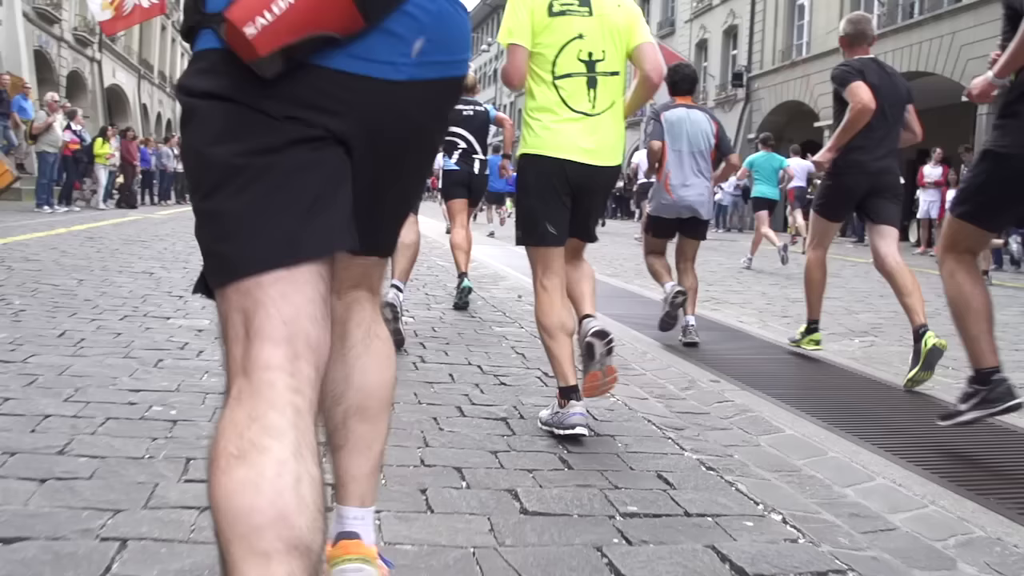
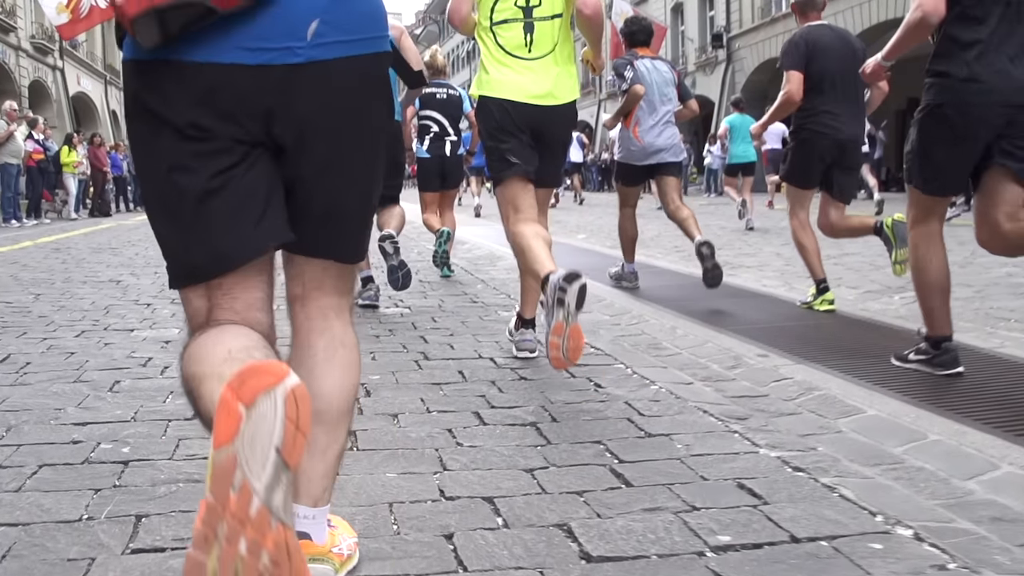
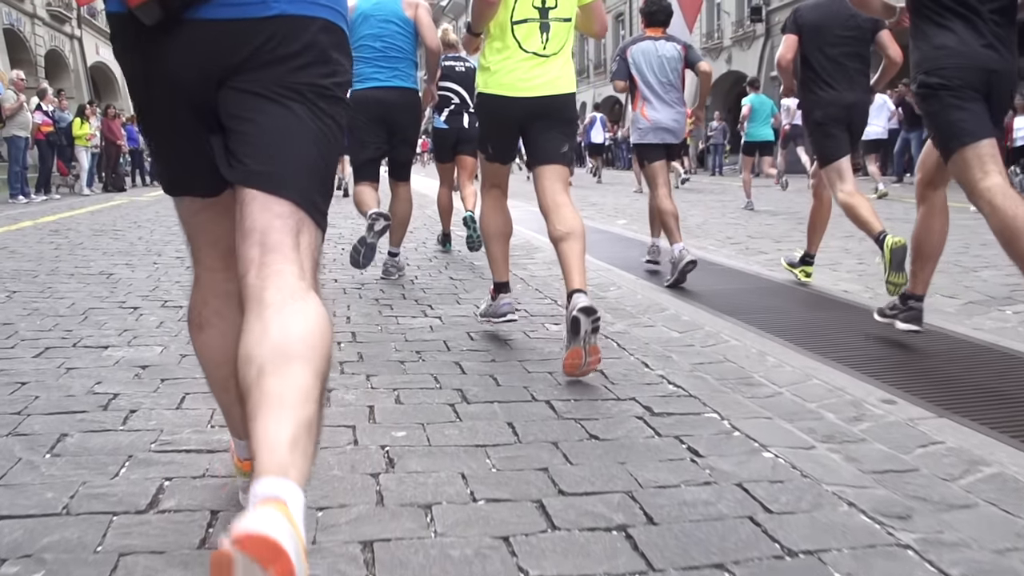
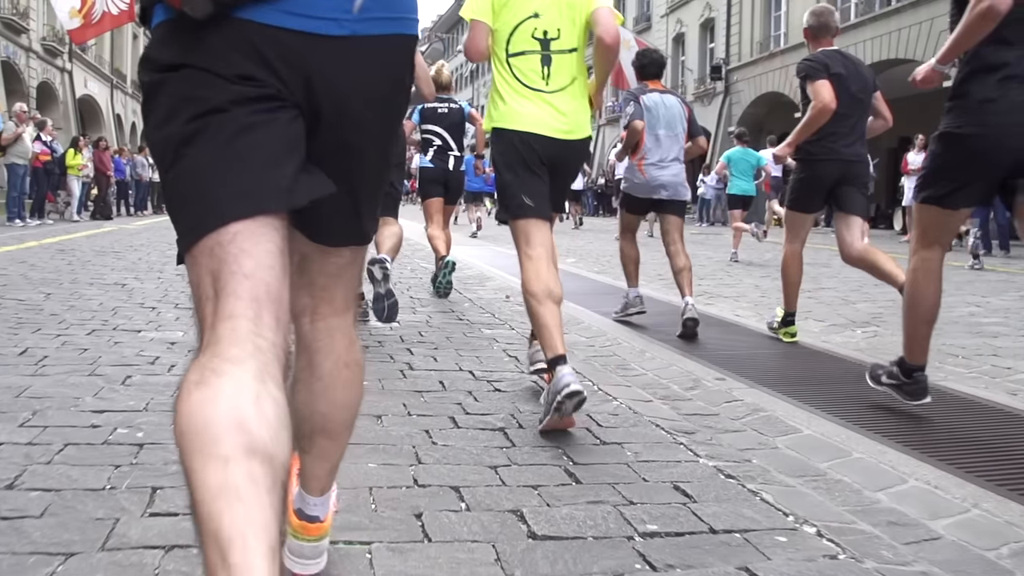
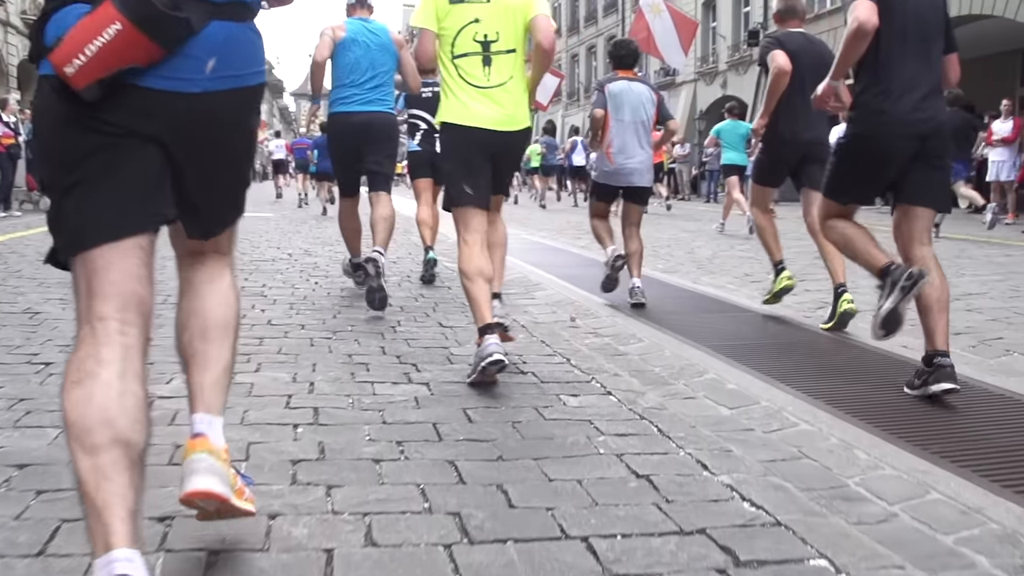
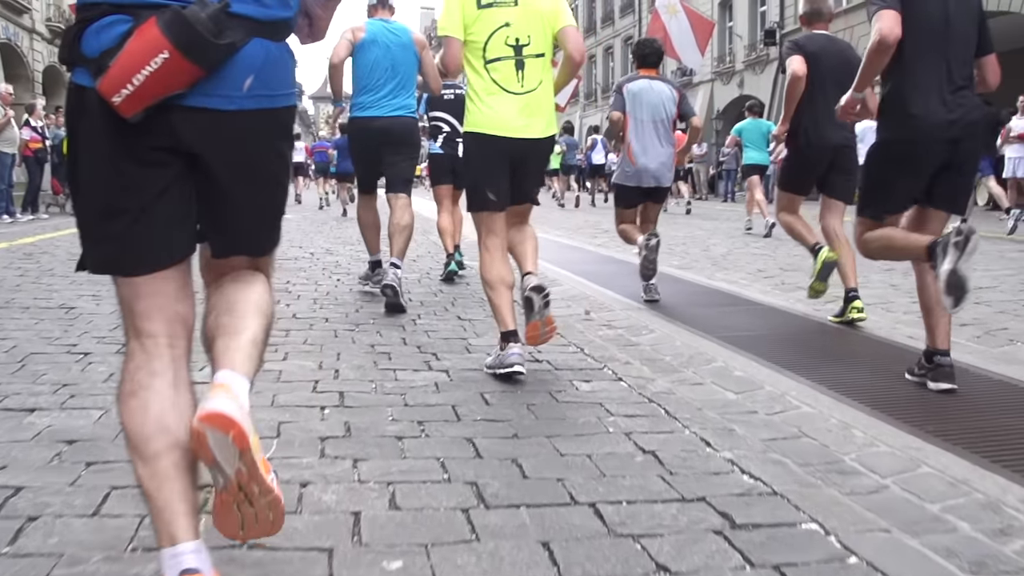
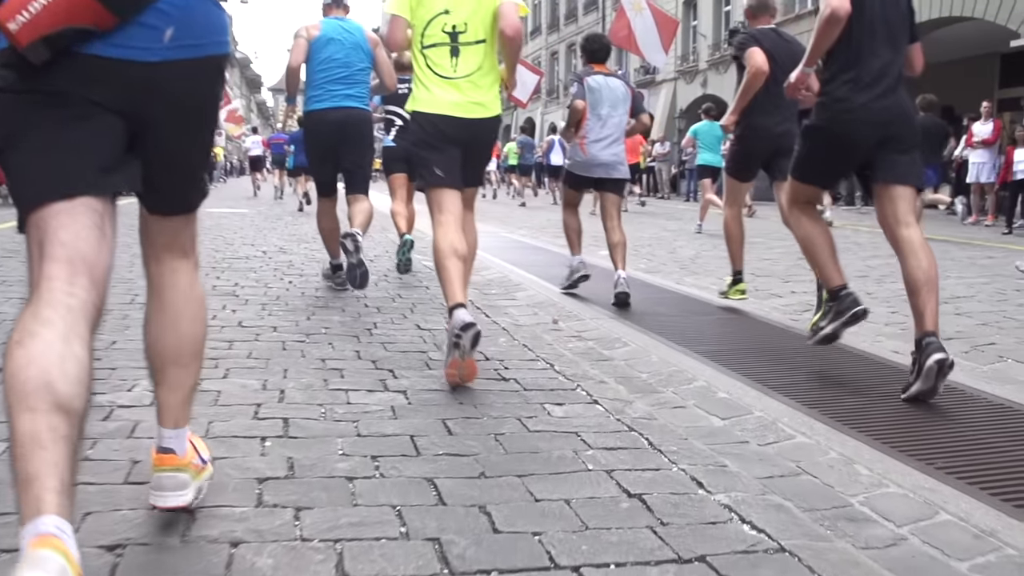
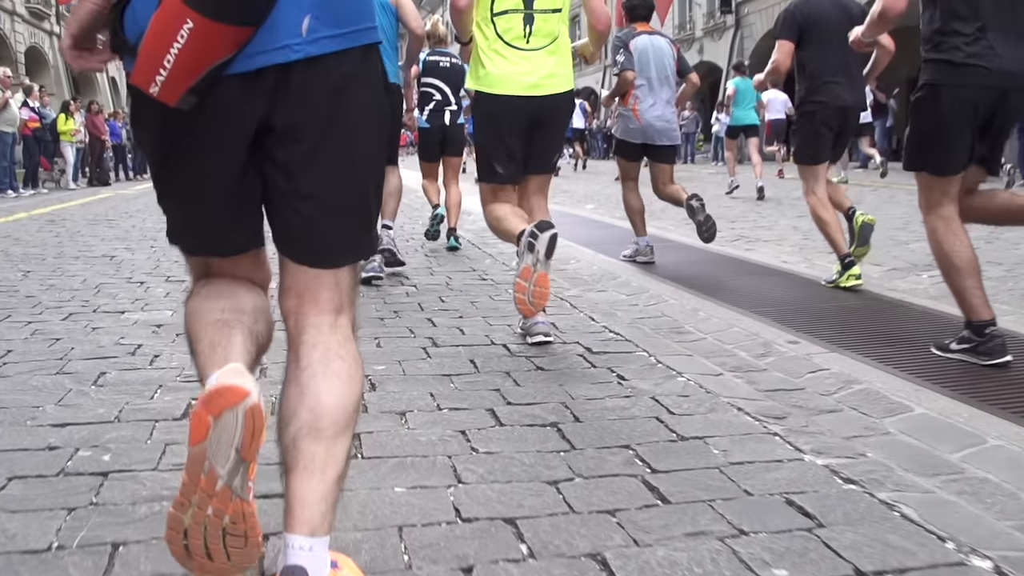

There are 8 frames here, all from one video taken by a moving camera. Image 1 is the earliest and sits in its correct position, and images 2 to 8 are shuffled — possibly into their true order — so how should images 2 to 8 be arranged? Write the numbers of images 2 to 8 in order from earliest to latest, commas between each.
4, 2, 8, 3, 6, 5, 7
